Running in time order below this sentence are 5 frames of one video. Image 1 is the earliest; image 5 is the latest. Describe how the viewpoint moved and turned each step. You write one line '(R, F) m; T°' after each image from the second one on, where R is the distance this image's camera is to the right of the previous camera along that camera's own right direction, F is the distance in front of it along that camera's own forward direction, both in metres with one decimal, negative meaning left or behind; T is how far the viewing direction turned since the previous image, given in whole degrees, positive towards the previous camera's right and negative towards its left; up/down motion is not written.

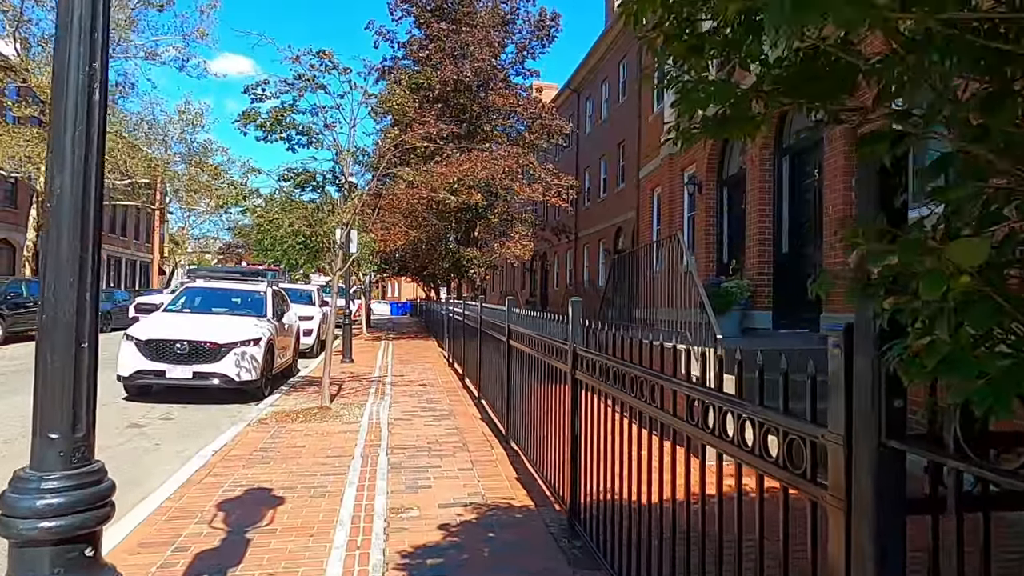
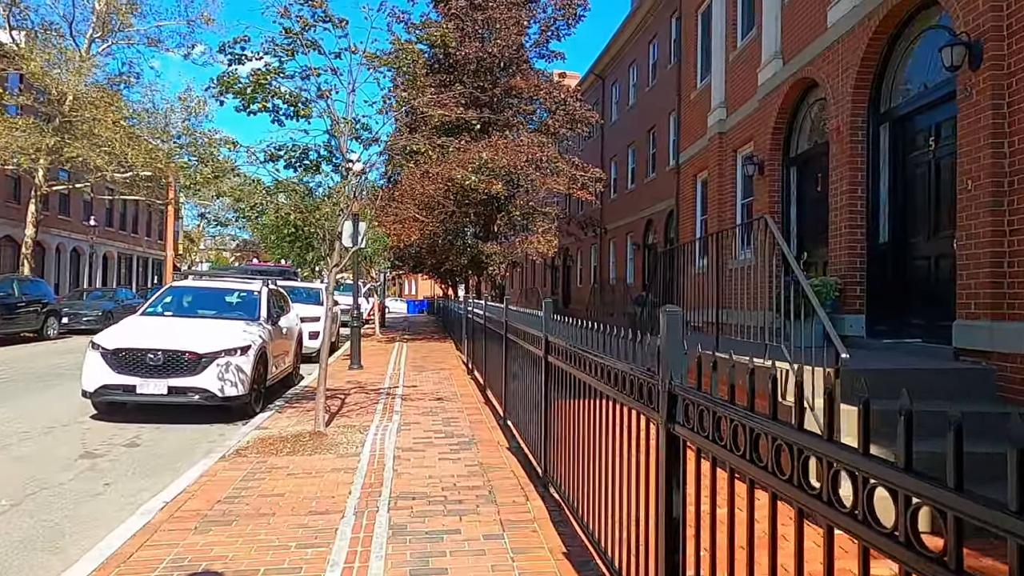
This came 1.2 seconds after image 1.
(-0.2, +1.6) m; -2°
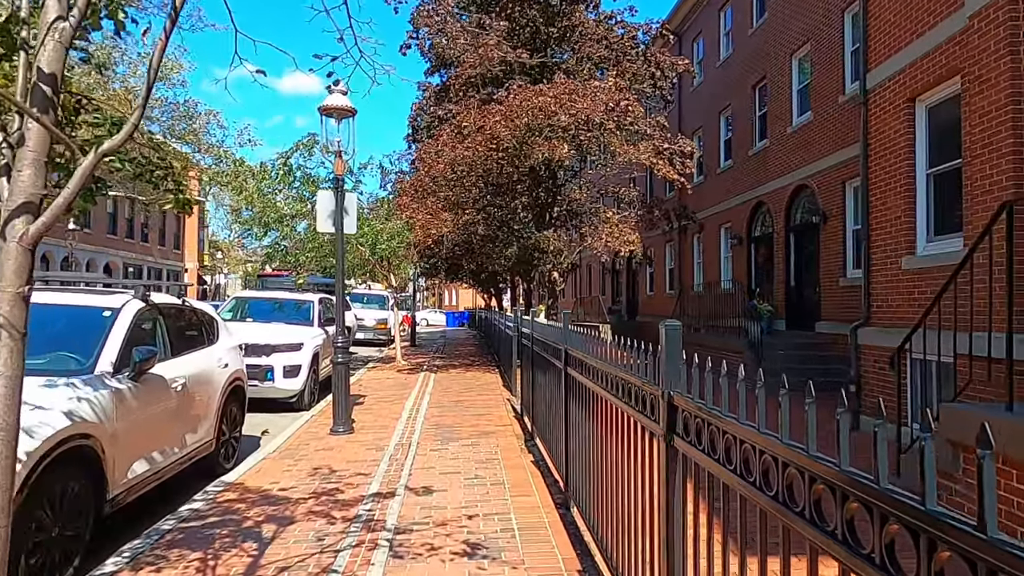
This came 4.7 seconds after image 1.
(-0.5, +5.5) m; -4°
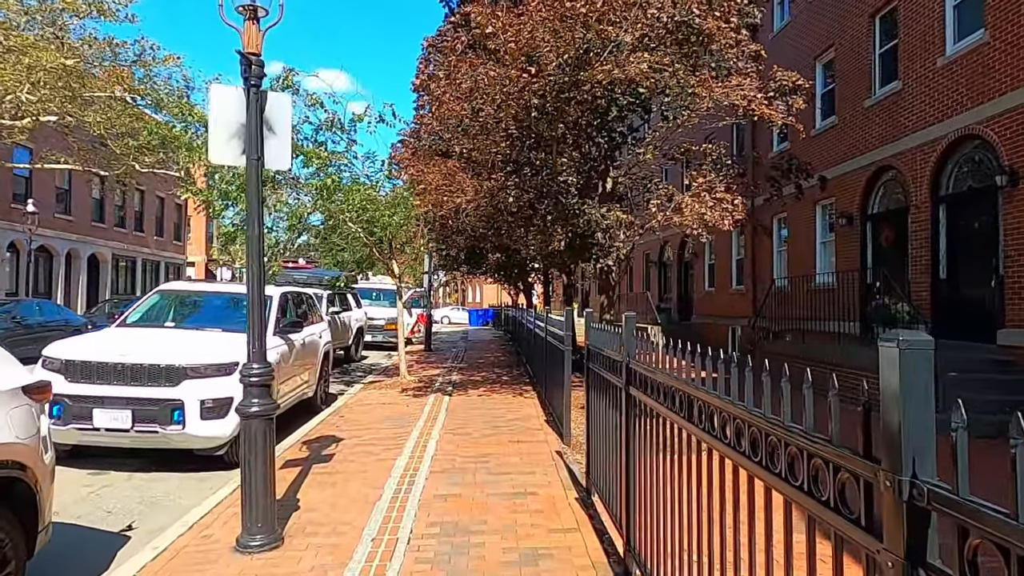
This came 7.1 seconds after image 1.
(-0.3, +4.1) m; -2°
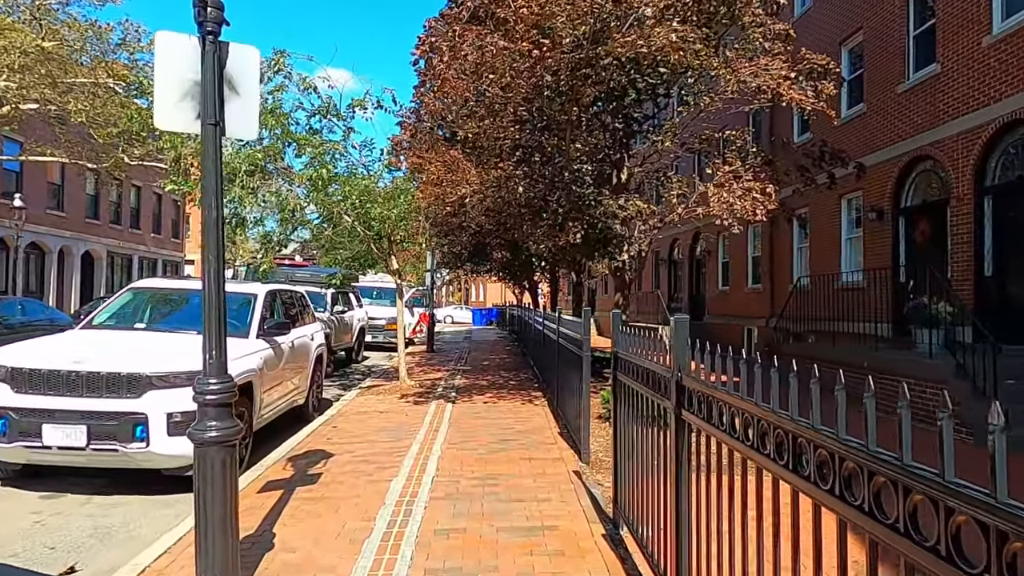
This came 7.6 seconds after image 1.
(-0.1, +0.9) m; 0°
